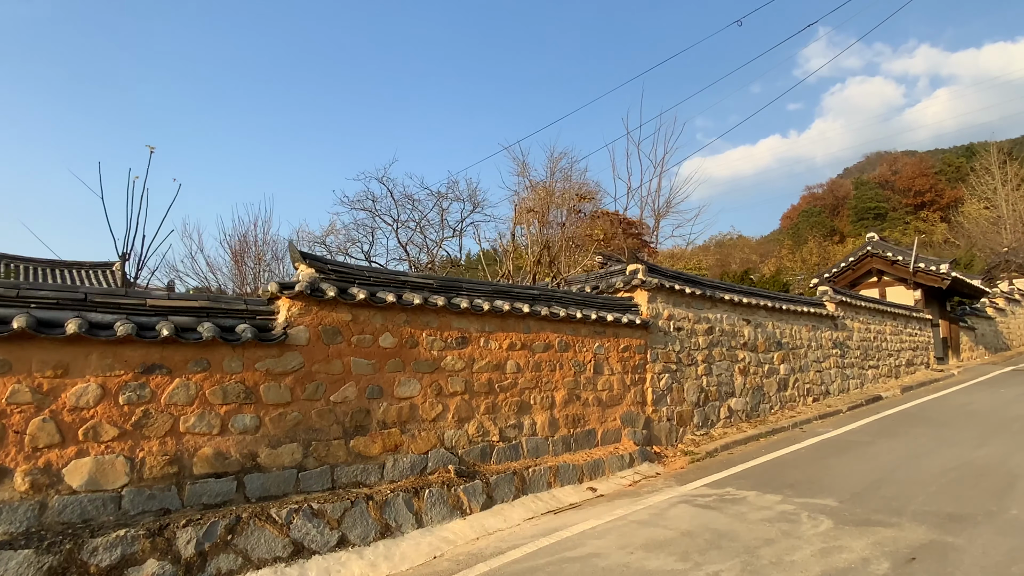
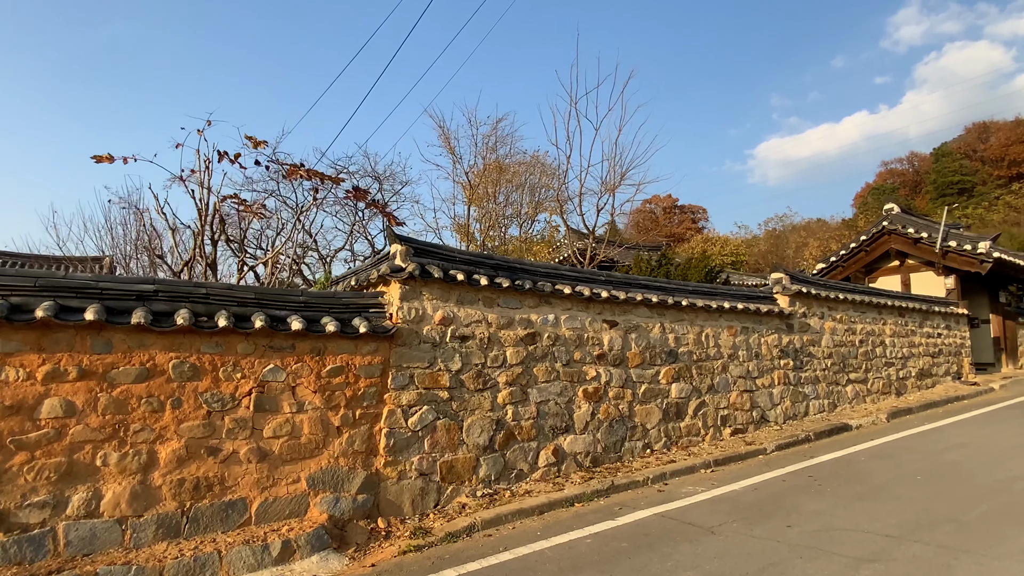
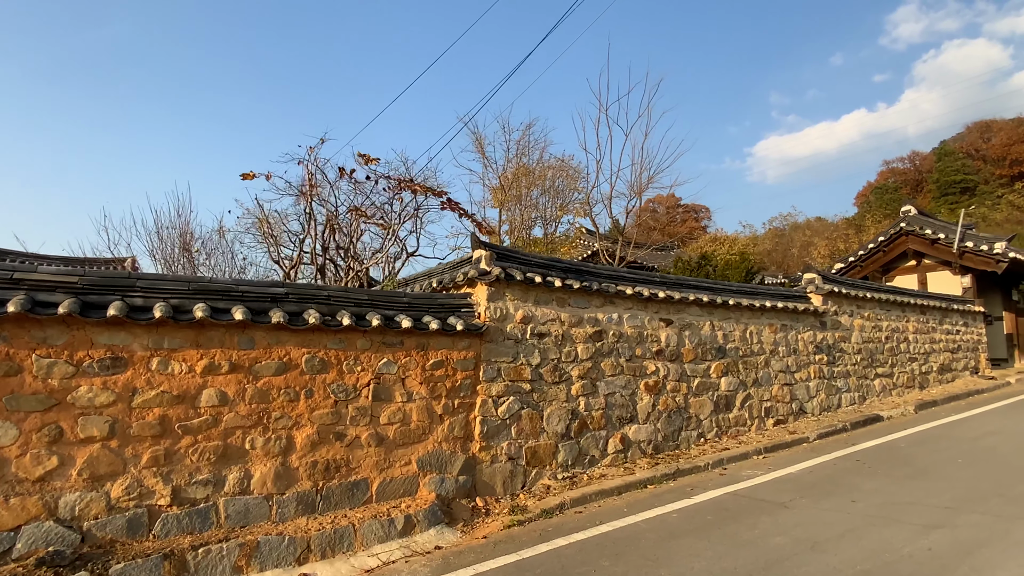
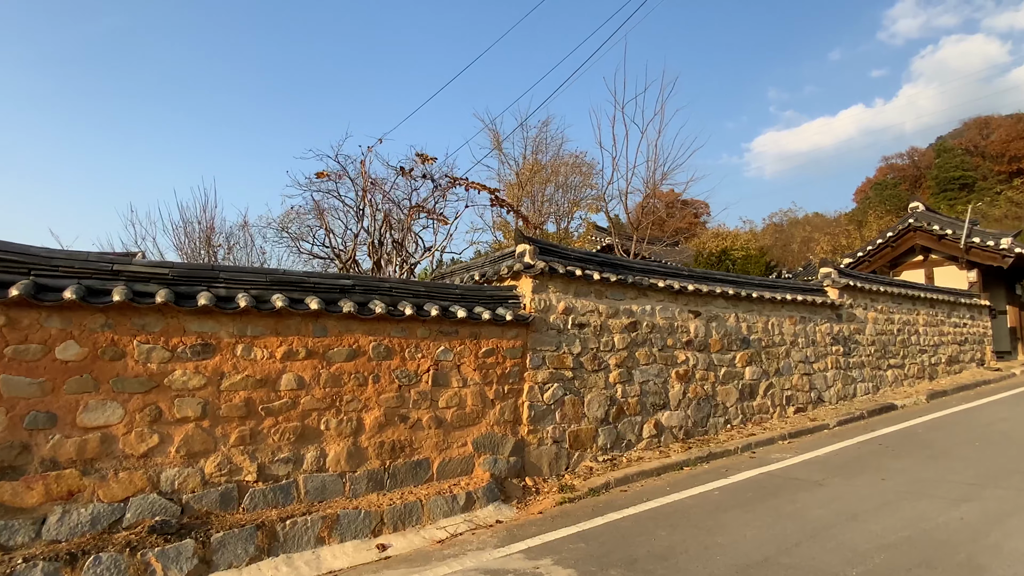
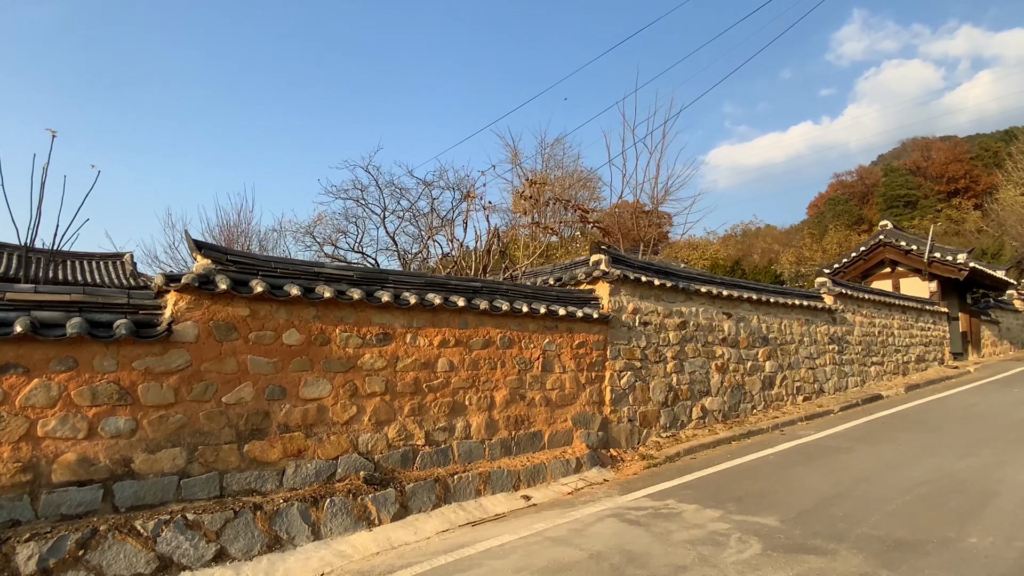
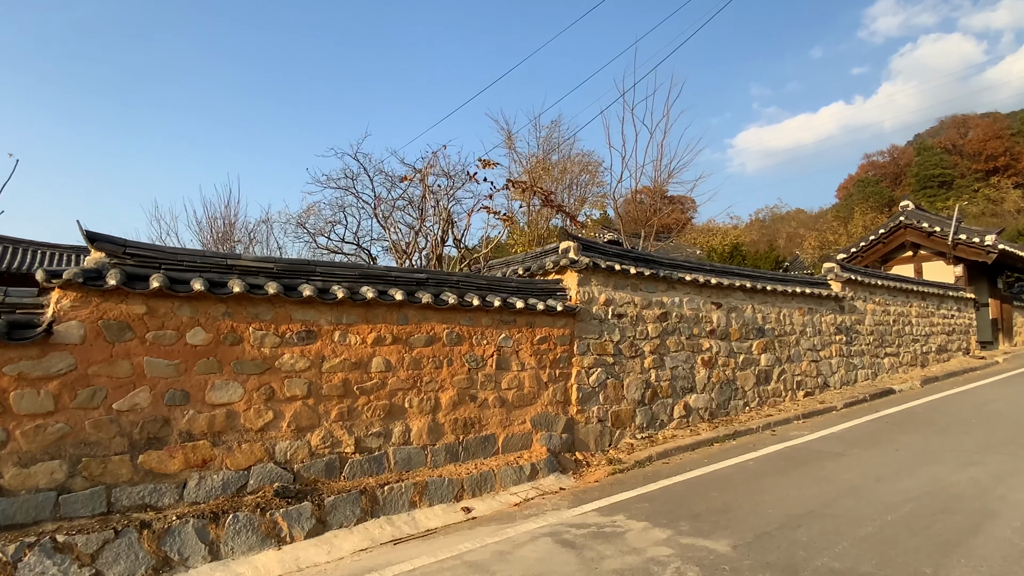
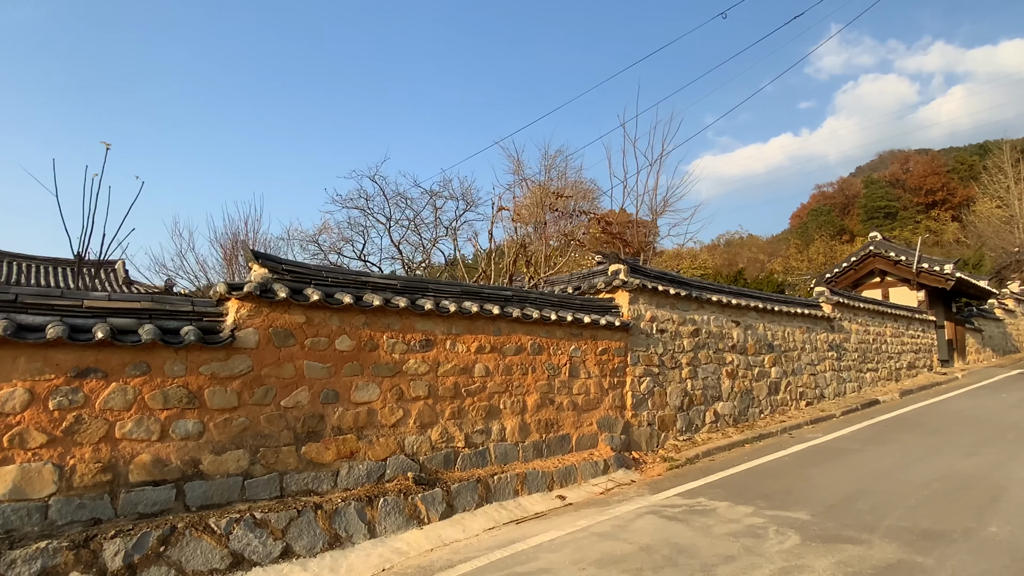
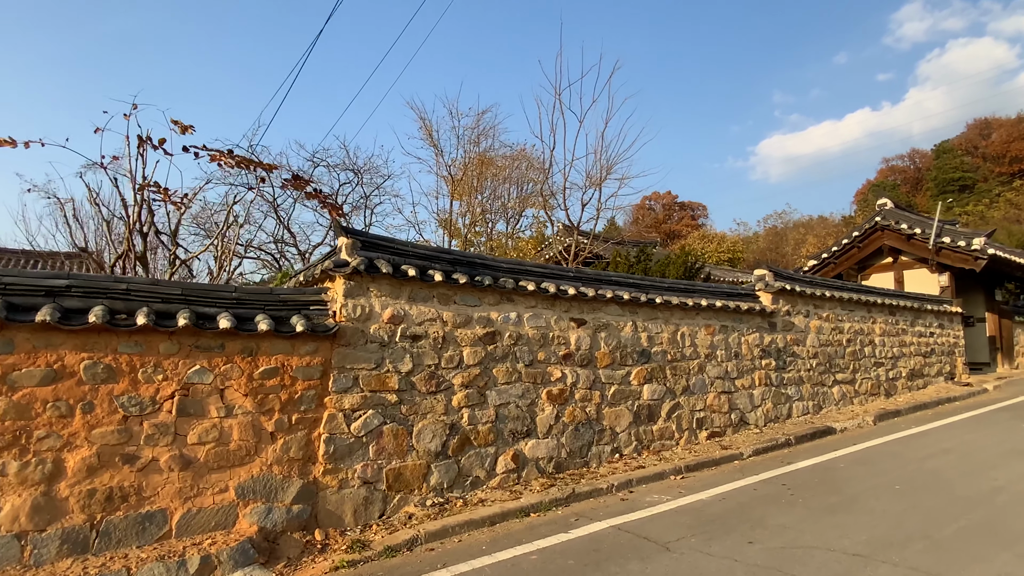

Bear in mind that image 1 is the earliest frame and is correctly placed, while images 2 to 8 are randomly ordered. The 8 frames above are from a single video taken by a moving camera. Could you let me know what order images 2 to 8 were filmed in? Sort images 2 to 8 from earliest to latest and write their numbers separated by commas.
7, 5, 6, 4, 3, 2, 8
